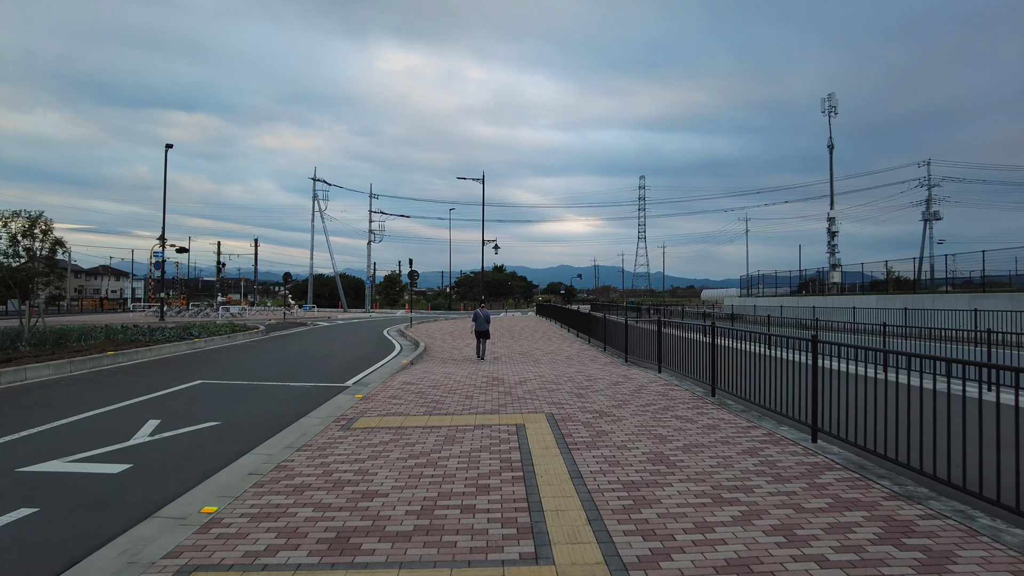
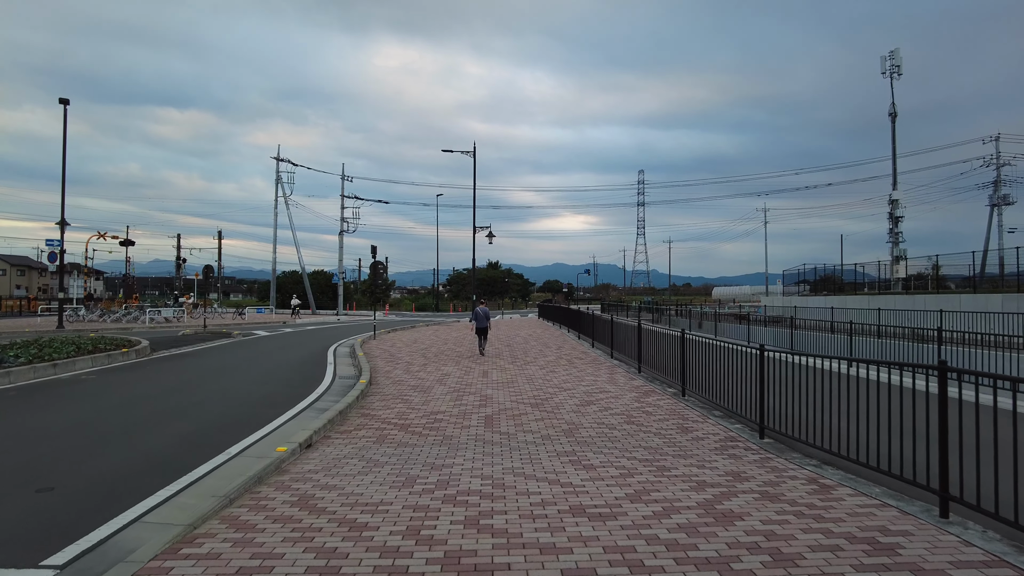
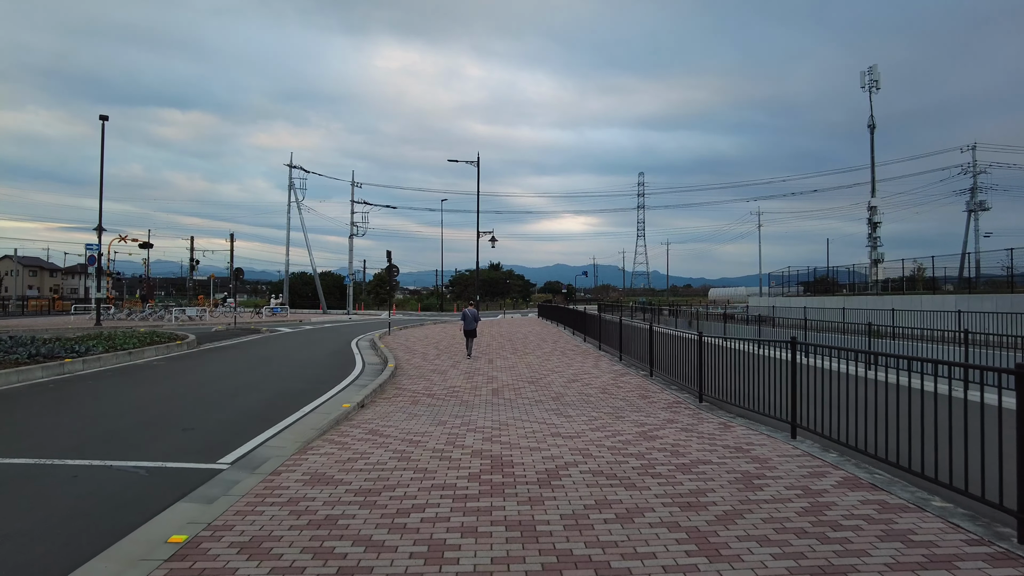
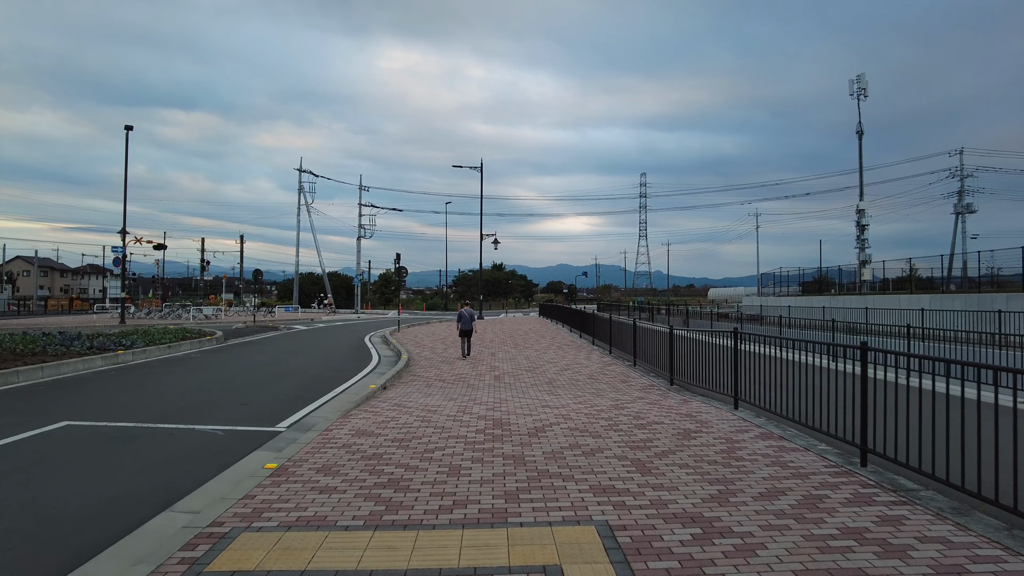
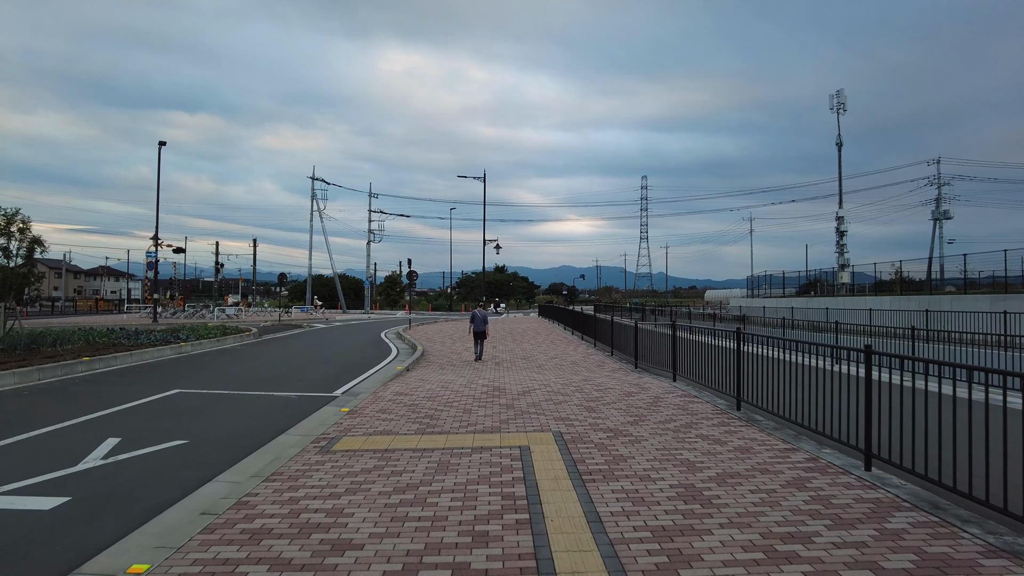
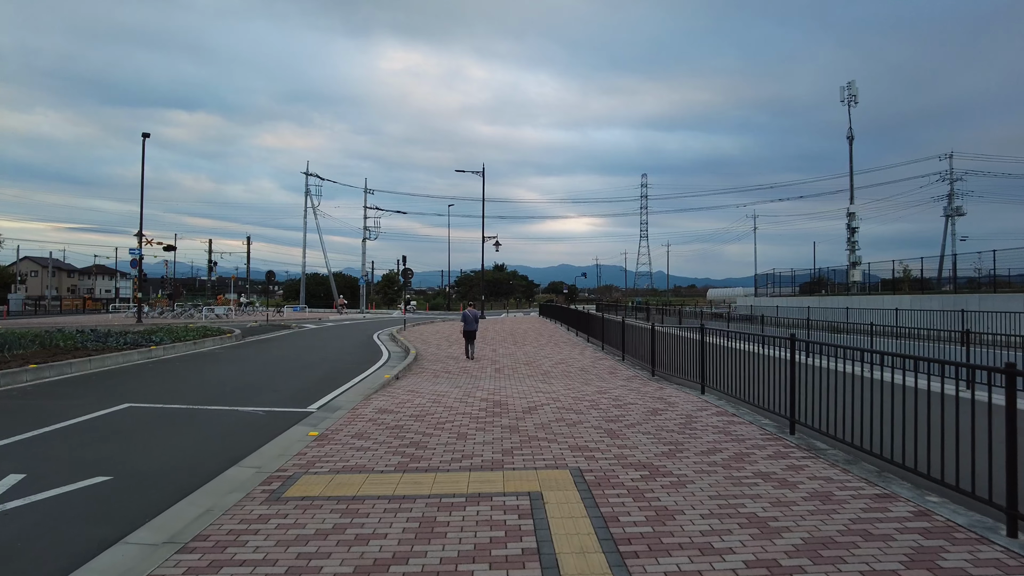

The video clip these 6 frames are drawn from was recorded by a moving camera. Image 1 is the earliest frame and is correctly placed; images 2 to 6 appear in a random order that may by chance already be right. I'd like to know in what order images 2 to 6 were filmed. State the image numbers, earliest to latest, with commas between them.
5, 6, 4, 3, 2
